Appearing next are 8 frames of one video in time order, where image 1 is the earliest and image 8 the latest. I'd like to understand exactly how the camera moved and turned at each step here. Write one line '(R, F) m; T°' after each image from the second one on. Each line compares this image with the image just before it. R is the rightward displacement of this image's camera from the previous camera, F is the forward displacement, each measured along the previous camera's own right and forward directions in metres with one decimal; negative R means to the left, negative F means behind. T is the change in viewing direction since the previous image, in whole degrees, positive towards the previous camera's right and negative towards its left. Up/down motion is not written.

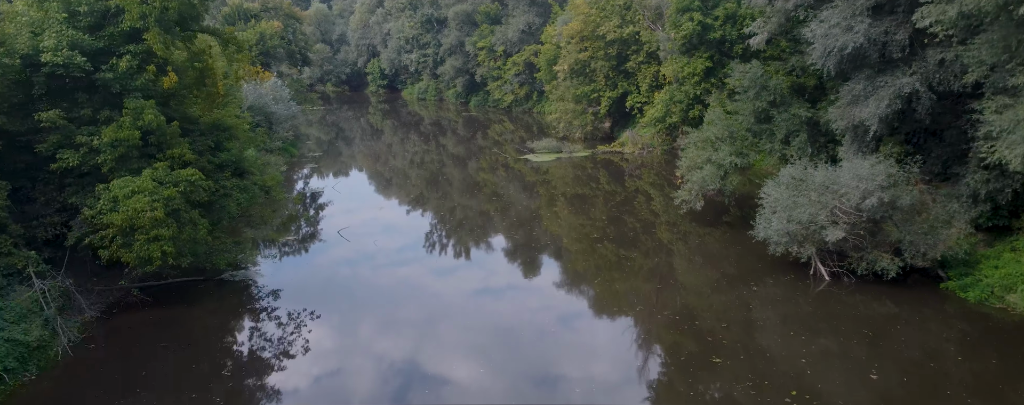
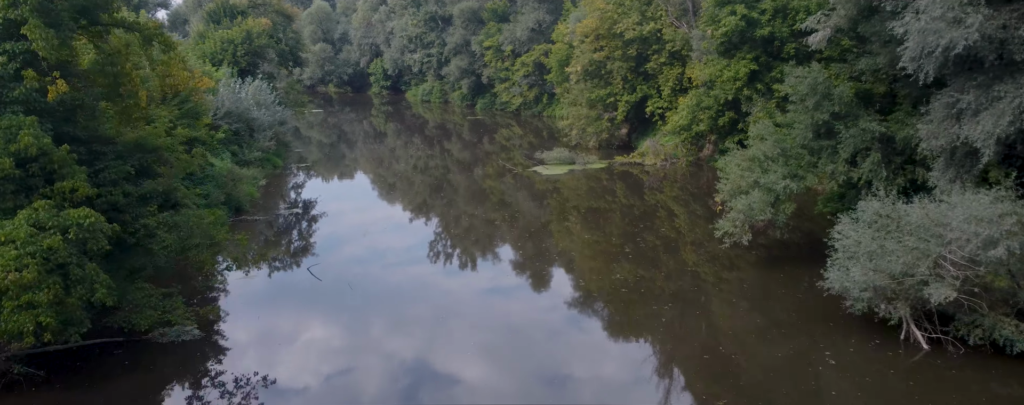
(+0.1, +3.3) m; -1°
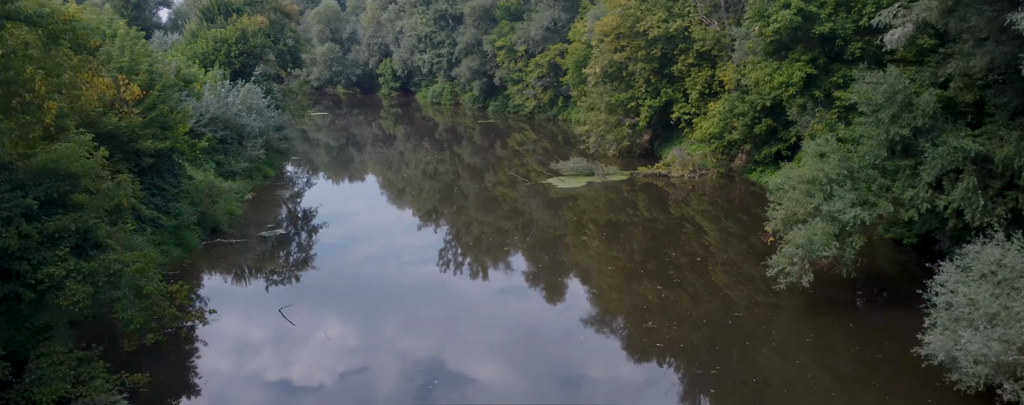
(+0.1, +2.6) m; -1°
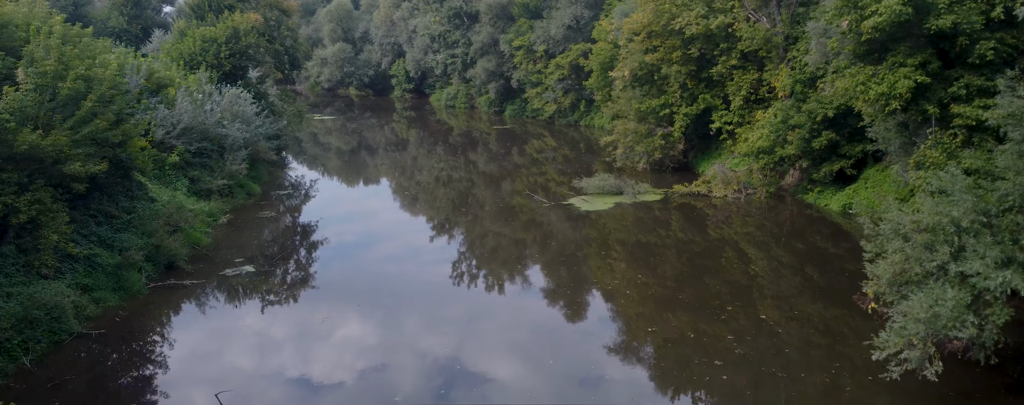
(+0.1, +3.4) m; -1°
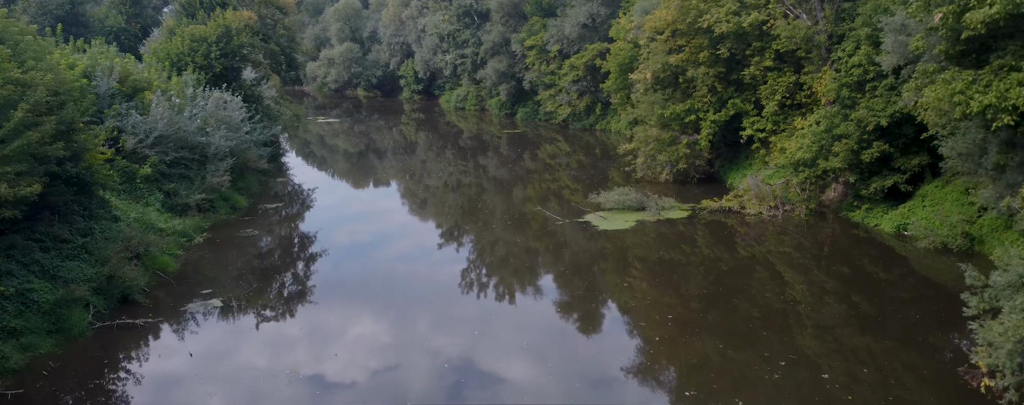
(+0.1, +2.3) m; -1°
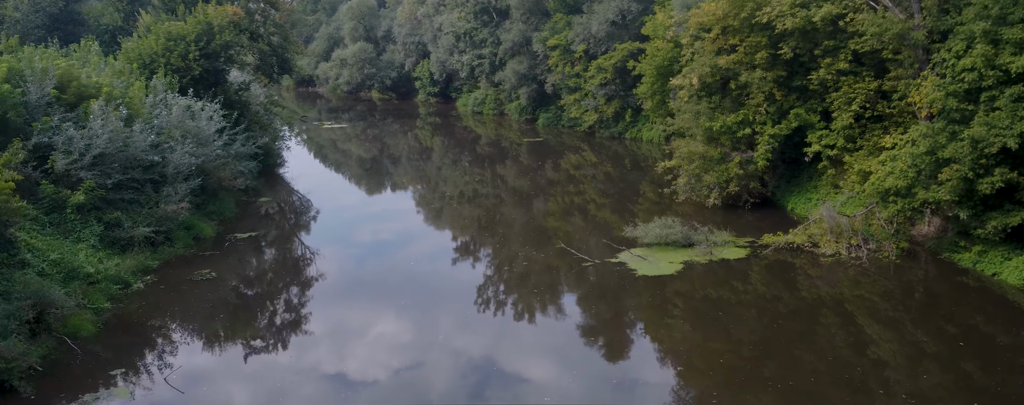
(+0.1, +3.8) m; -2°
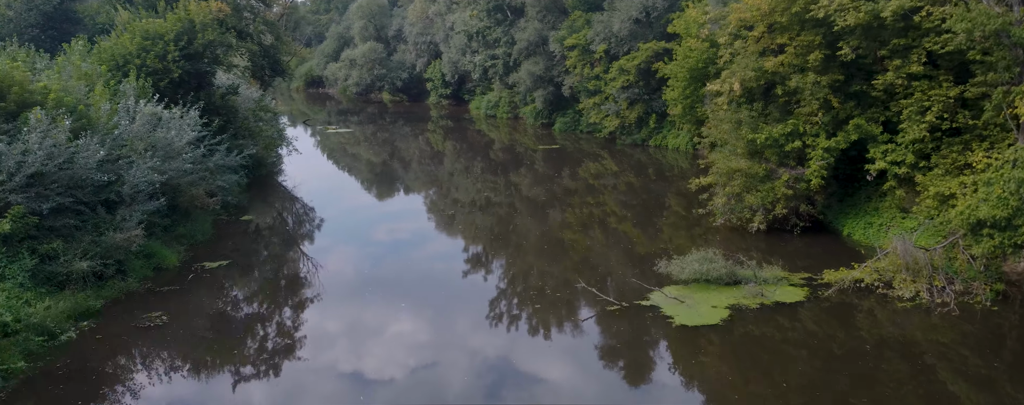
(+0.1, +2.7) m; -1°
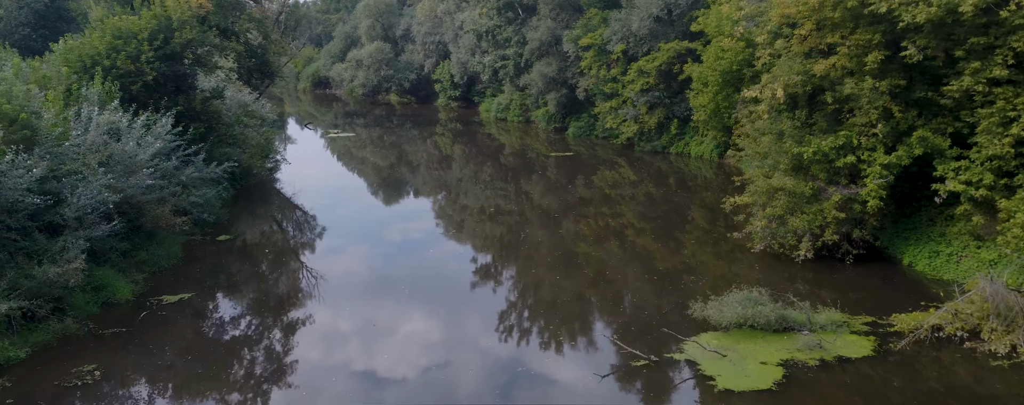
(+0.1, +2.3) m; -1°
